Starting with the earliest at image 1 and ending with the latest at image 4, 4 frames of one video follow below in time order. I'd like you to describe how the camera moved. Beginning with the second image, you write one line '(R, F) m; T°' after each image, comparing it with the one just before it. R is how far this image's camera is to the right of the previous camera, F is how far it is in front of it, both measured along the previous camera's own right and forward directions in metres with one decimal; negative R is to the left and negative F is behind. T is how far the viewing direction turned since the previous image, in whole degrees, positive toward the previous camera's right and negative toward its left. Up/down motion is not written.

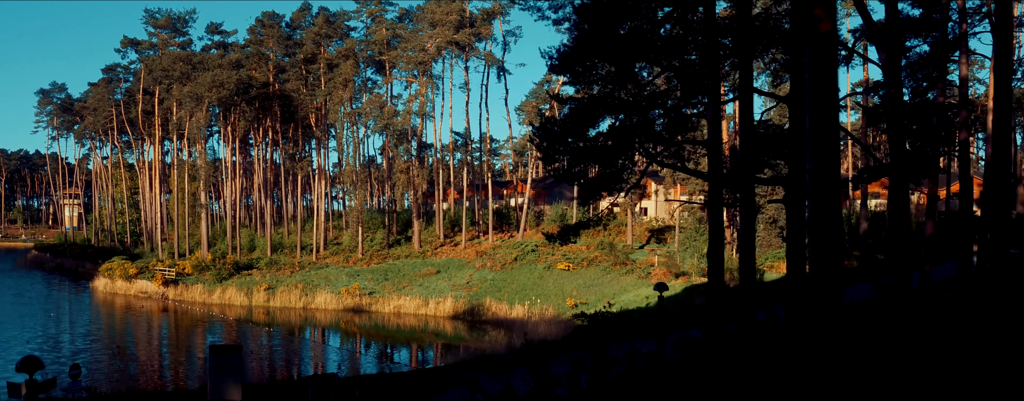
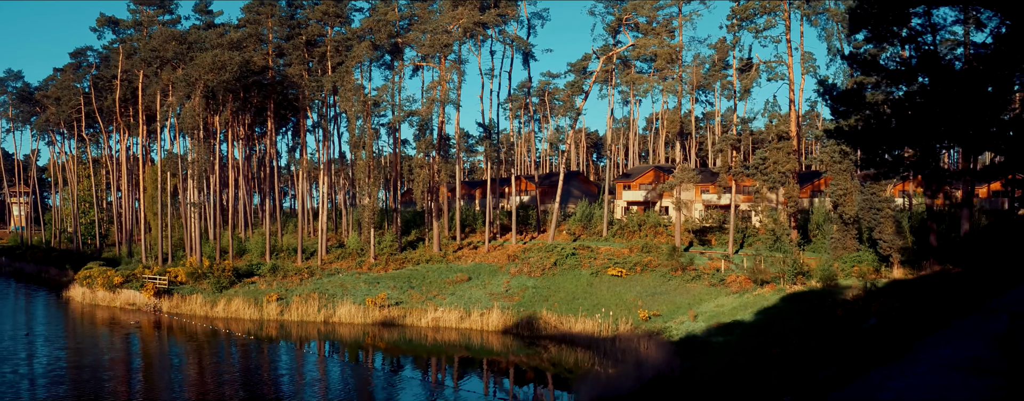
(-3.9, +3.9) m; +3°
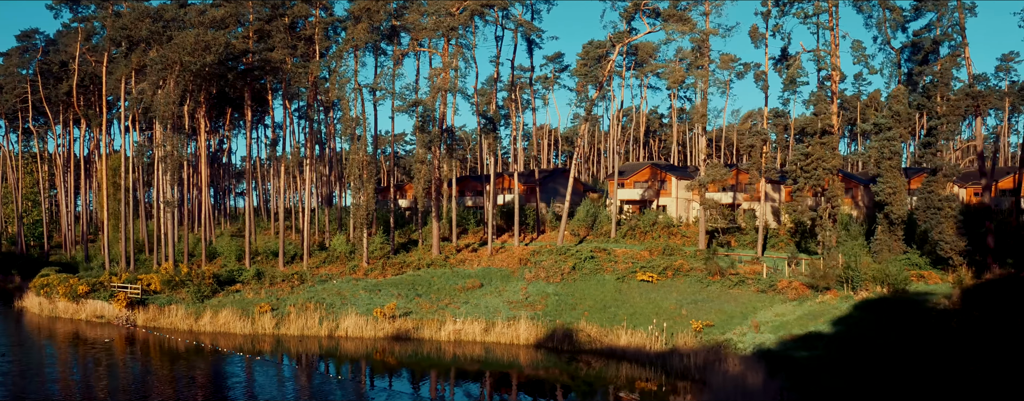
(-2.9, +3.0) m; +4°
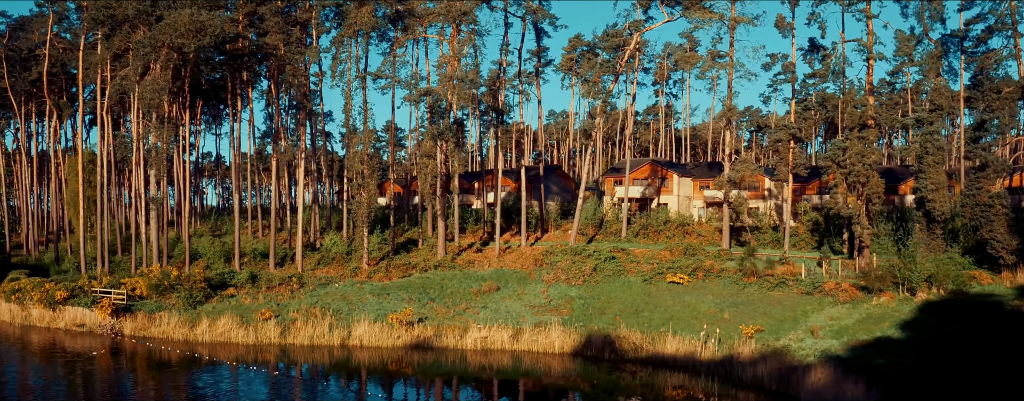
(-2.3, +2.0) m; +3°
